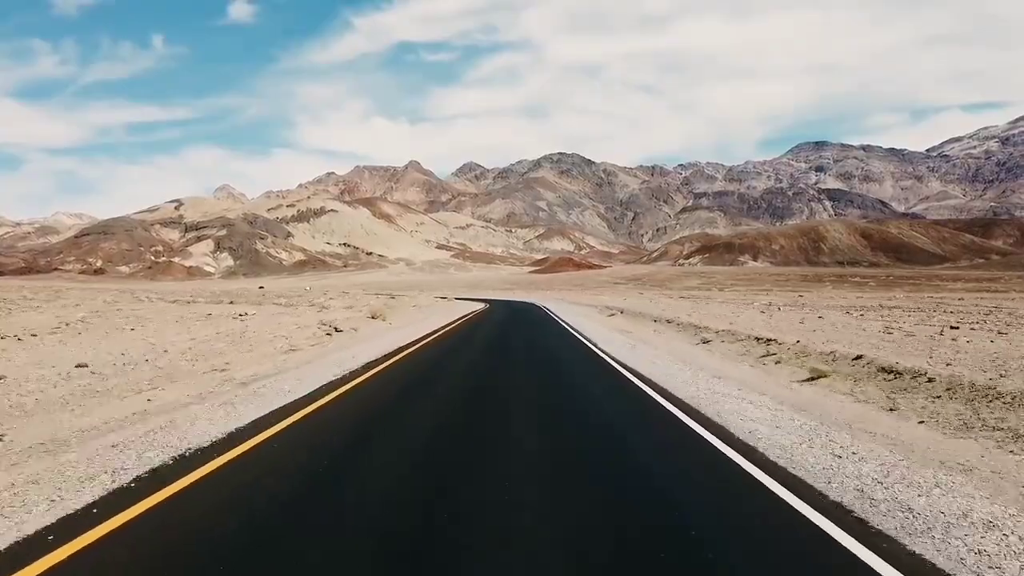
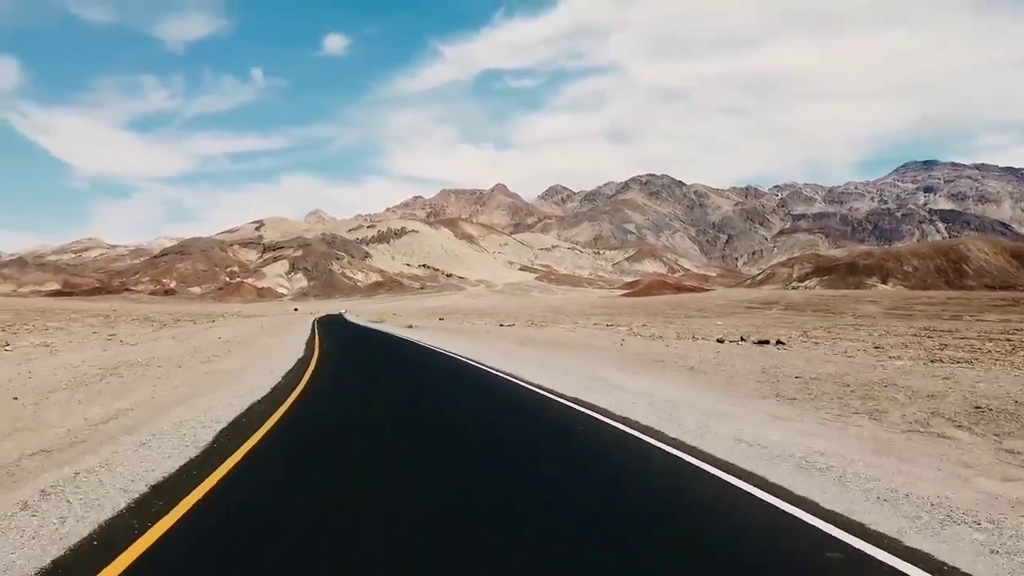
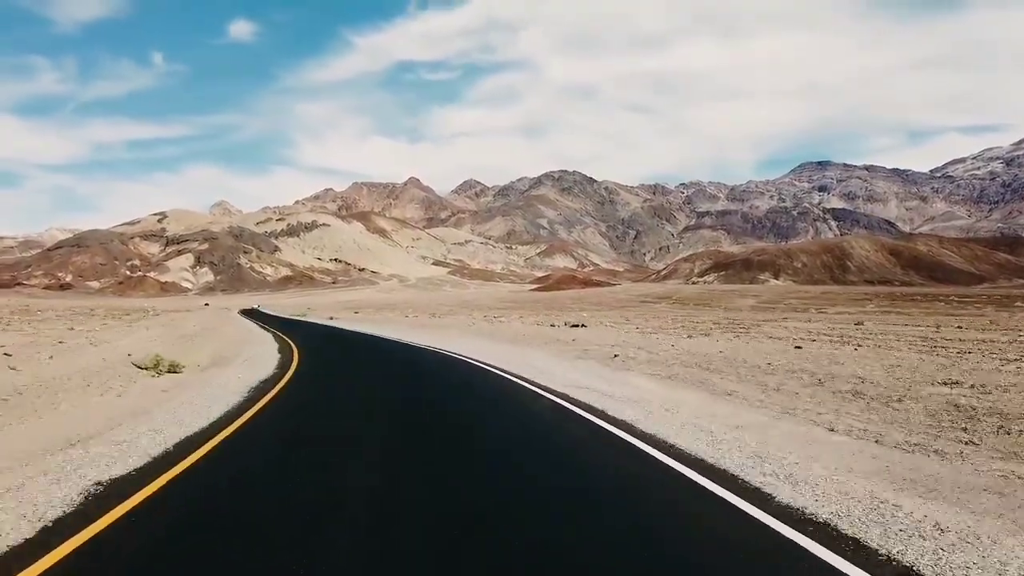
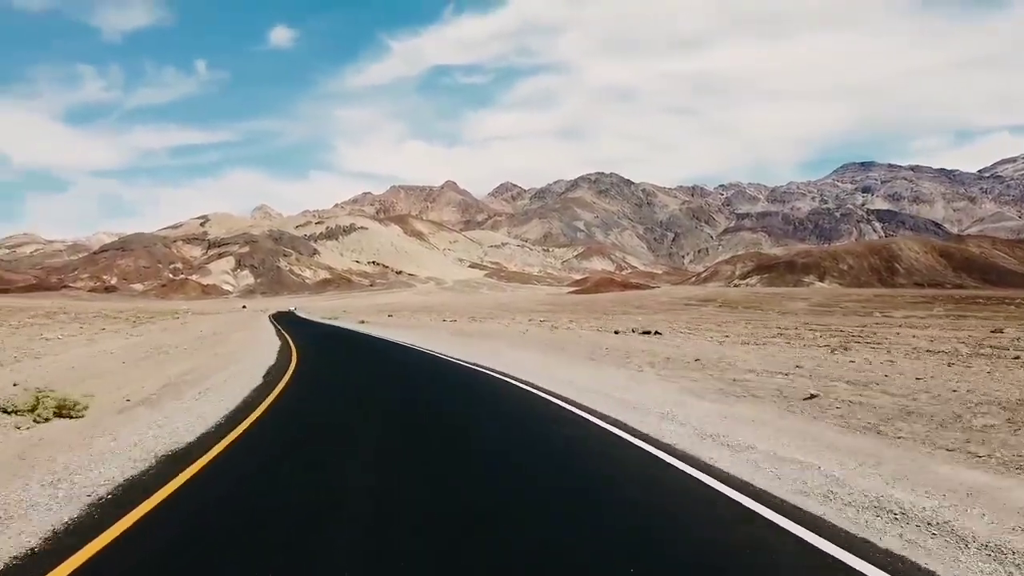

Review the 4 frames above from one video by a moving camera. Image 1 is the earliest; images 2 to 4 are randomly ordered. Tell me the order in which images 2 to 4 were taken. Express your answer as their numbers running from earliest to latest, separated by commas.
3, 4, 2
